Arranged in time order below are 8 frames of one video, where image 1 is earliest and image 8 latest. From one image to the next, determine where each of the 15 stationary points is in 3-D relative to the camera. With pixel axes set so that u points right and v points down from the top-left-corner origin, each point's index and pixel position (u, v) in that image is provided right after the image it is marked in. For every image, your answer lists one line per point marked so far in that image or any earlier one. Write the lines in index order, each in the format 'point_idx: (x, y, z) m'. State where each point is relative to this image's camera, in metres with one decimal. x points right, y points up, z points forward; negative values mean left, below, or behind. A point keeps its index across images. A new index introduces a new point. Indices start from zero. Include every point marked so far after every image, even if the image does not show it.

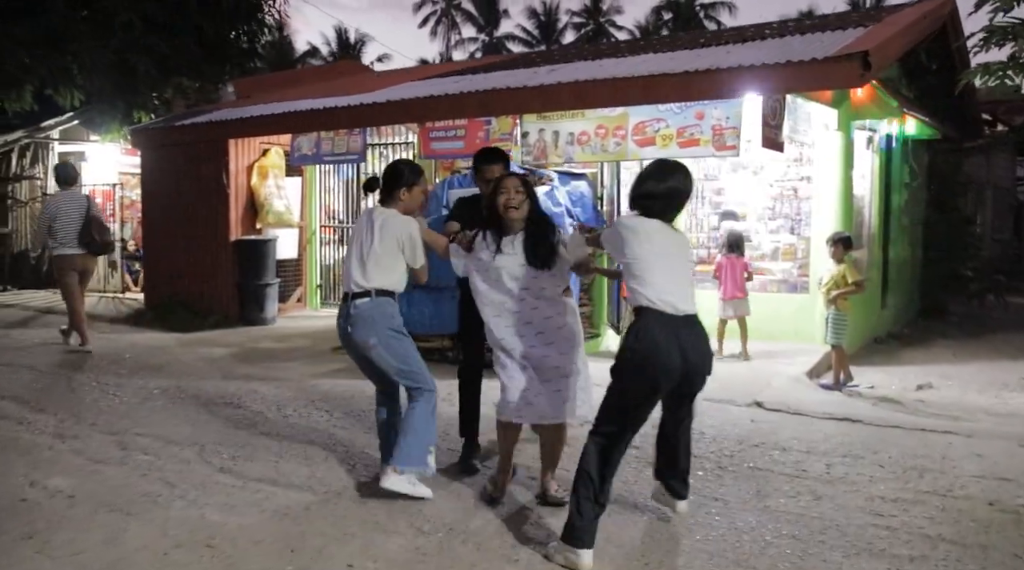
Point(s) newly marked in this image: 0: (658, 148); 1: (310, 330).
0: (+1.3, +1.2, +7.4) m
1: (-2.4, -0.6, +10.2) m
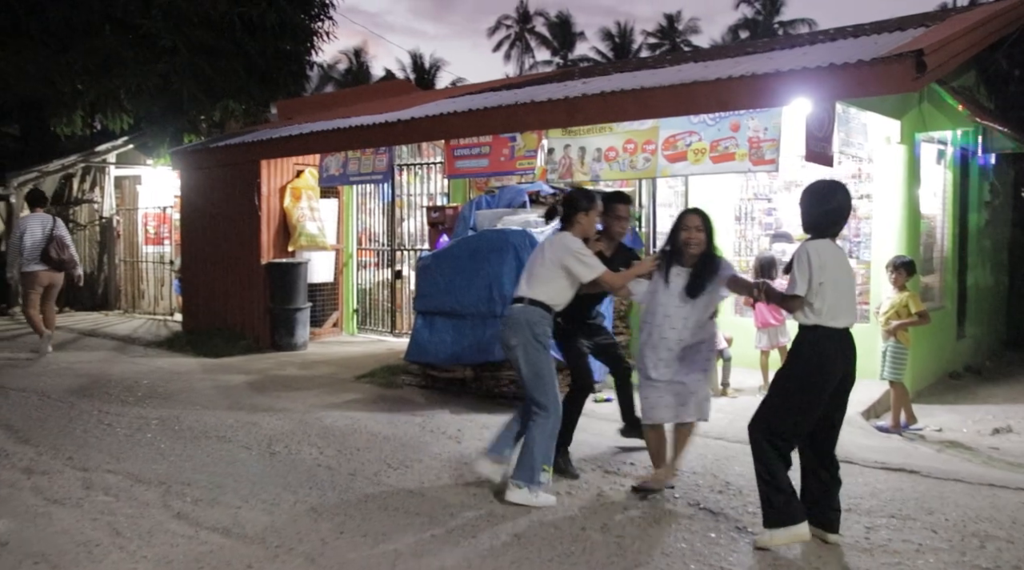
0: (+1.4, +1.0, +6.8) m
1: (-2.0, -0.8, +9.9) m
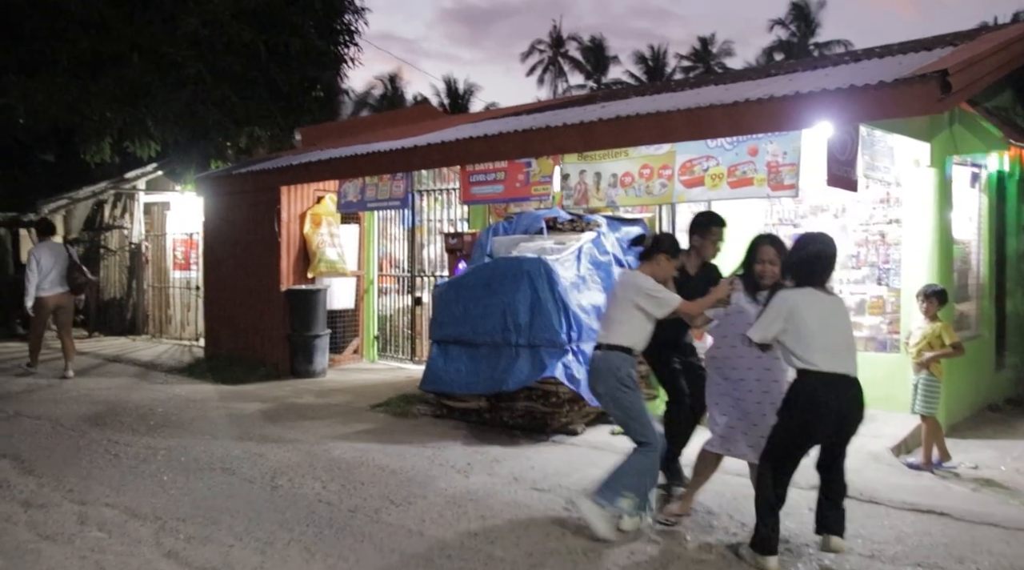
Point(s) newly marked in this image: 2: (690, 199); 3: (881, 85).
0: (+1.5, +0.8, +6.6) m
1: (-1.8, -1.2, +9.8) m
2: (+1.4, +0.7, +6.6) m
3: (+2.4, +1.3, +5.5) m
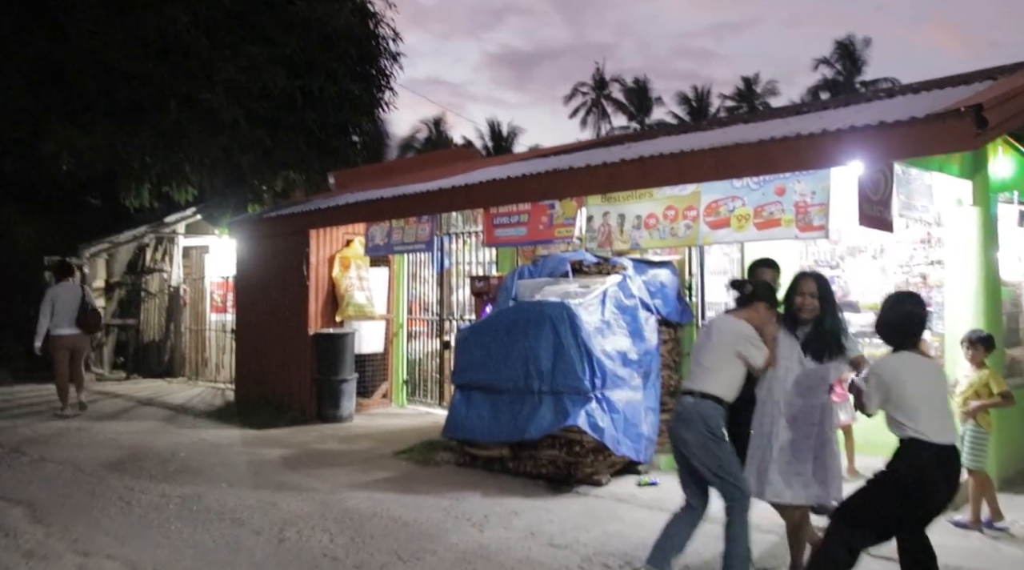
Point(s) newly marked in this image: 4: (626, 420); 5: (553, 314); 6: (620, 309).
0: (+1.7, +0.4, +6.3) m
1: (-1.5, -1.7, +9.6) m
2: (+1.5, +0.3, +6.4) m
3: (+2.5, +1.0, +5.2) m
4: (+1.0, -1.1, +7.2) m
5: (+0.3, -0.2, +7.1) m
6: (+0.9, -0.2, +7.4) m
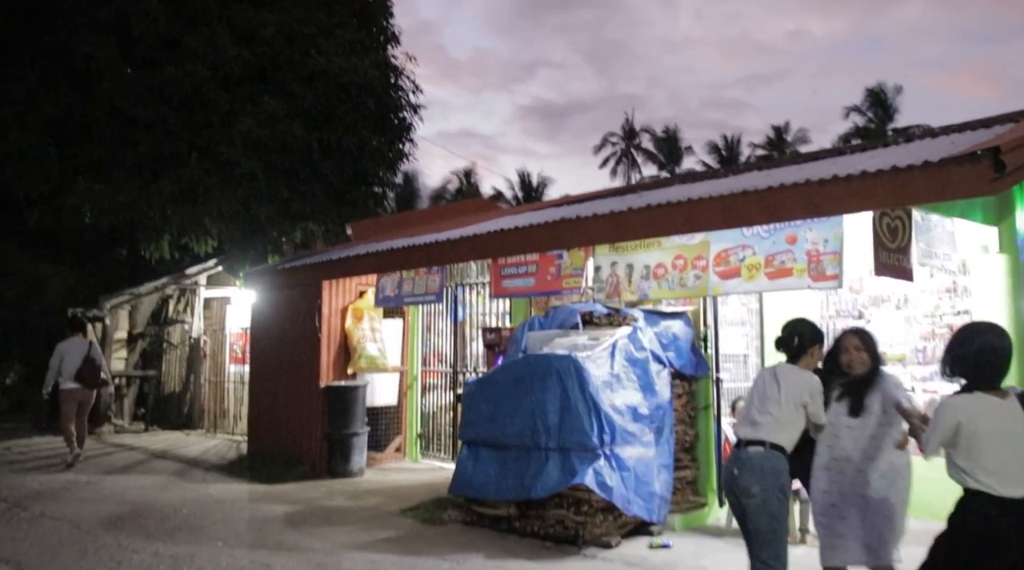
0: (+1.7, 0.0, +6.1) m
1: (-1.3, -2.2, +9.3) m
2: (+1.6, 0.0, +6.2) m
3: (+2.5, +0.7, +5.0) m
4: (+1.0, -1.6, +6.9) m
5: (+0.4, -0.7, +6.9) m
6: (+1.0, -0.7, +7.1) m
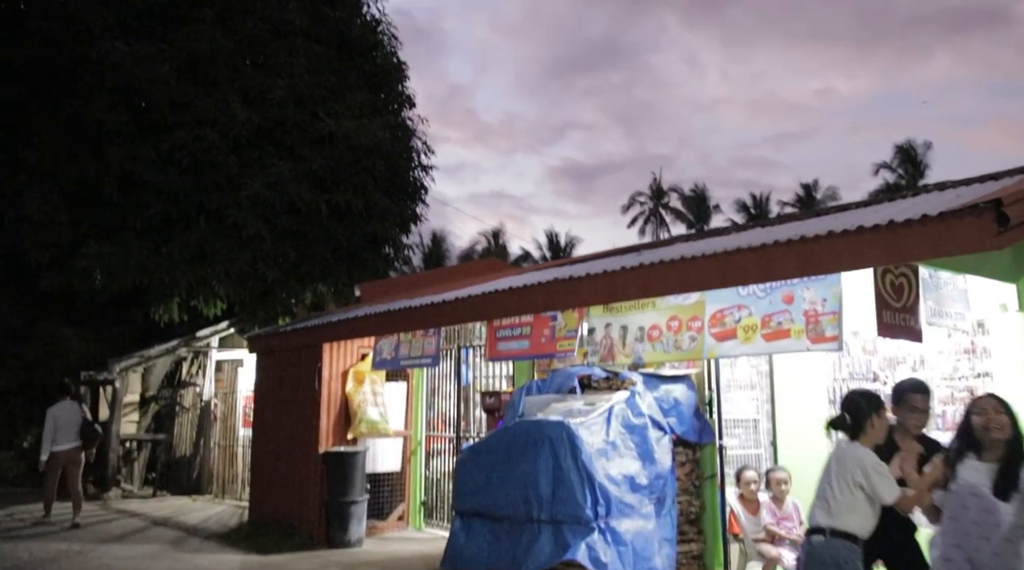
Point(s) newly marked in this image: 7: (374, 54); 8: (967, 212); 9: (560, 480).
0: (+1.6, -0.4, +5.8) m
1: (-1.3, -2.9, +9.0) m
2: (+1.4, -0.5, +5.8) m
3: (+2.3, +0.4, +4.7) m
4: (+0.9, -2.0, +6.4) m
5: (+0.3, -1.1, +6.5) m
6: (+0.9, -1.2, +6.8) m
7: (-2.5, +4.2, +15.3) m
8: (+2.4, +0.4, +4.5) m
9: (+0.4, -1.5, +6.4) m
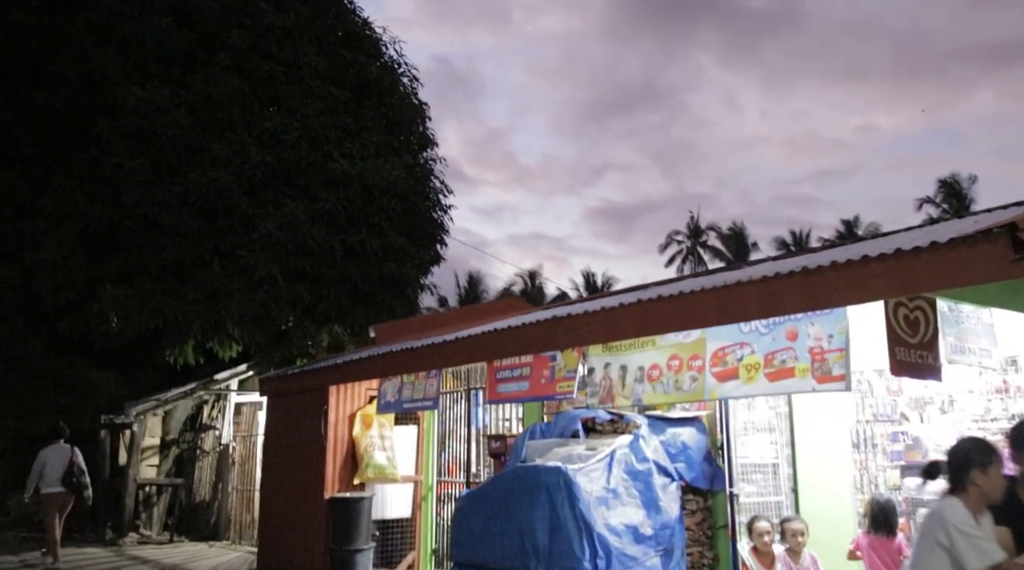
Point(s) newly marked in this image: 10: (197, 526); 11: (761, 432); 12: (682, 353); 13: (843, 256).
0: (+1.5, -0.6, +5.4) m
1: (-1.2, -3.3, +8.6) m
2: (+1.4, -0.7, +5.4) m
3: (+2.2, +0.2, +4.3) m
4: (+0.9, -2.3, +6.0) m
5: (+0.3, -1.4, +6.2) m
6: (+0.9, -1.4, +6.4) m
7: (-2.2, +3.5, +15.3) m
8: (+2.3, +0.2, +4.1) m
9: (+0.3, -1.8, +6.1) m
10: (-5.9, -4.5, +15.7) m
11: (+2.2, -1.3, +7.6) m
12: (+1.2, -0.5, +5.8) m
13: (+2.0, +0.2, +5.0) m
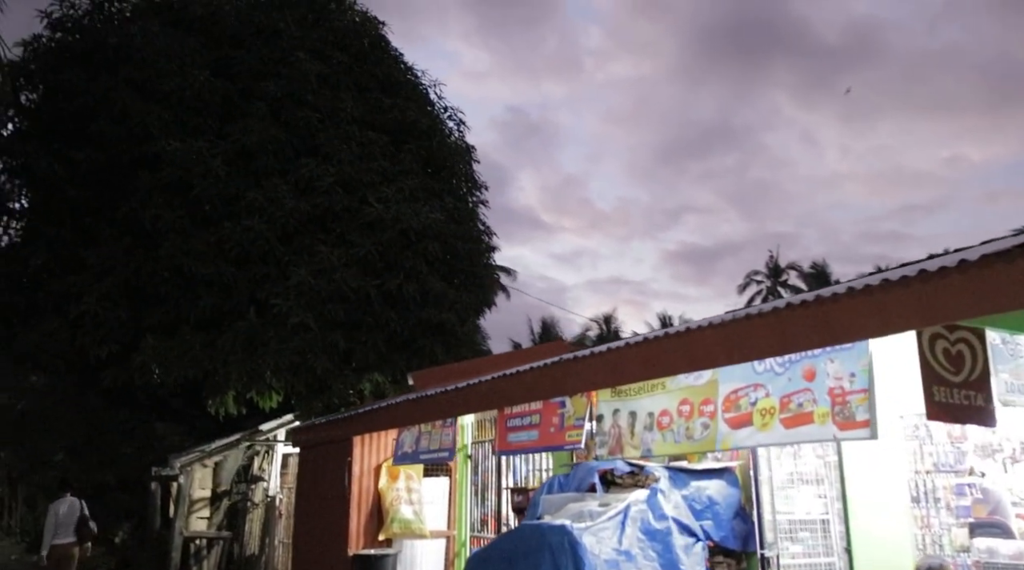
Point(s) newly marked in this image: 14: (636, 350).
0: (+1.4, -0.8, +4.7) m
1: (-0.9, -3.7, +8.0) m
2: (+1.3, -0.9, +4.8) m
3: (+1.9, +0.1, +3.6) m
4: (+0.9, -2.5, +5.3) m
5: (+0.3, -1.7, +5.6) m
6: (+0.9, -1.7, +5.7) m
7: (-1.4, +2.7, +15.1) m
8: (+2.1, +0.1, +3.5) m
9: (+0.3, -2.0, +5.4) m
10: (-4.9, -5.4, +15.4) m
11: (+2.4, -1.6, +6.8) m
12: (+1.1, -0.7, +5.2) m
13: (+1.8, 0.0, +4.3) m
14: (+0.8, -0.4, +5.3) m
